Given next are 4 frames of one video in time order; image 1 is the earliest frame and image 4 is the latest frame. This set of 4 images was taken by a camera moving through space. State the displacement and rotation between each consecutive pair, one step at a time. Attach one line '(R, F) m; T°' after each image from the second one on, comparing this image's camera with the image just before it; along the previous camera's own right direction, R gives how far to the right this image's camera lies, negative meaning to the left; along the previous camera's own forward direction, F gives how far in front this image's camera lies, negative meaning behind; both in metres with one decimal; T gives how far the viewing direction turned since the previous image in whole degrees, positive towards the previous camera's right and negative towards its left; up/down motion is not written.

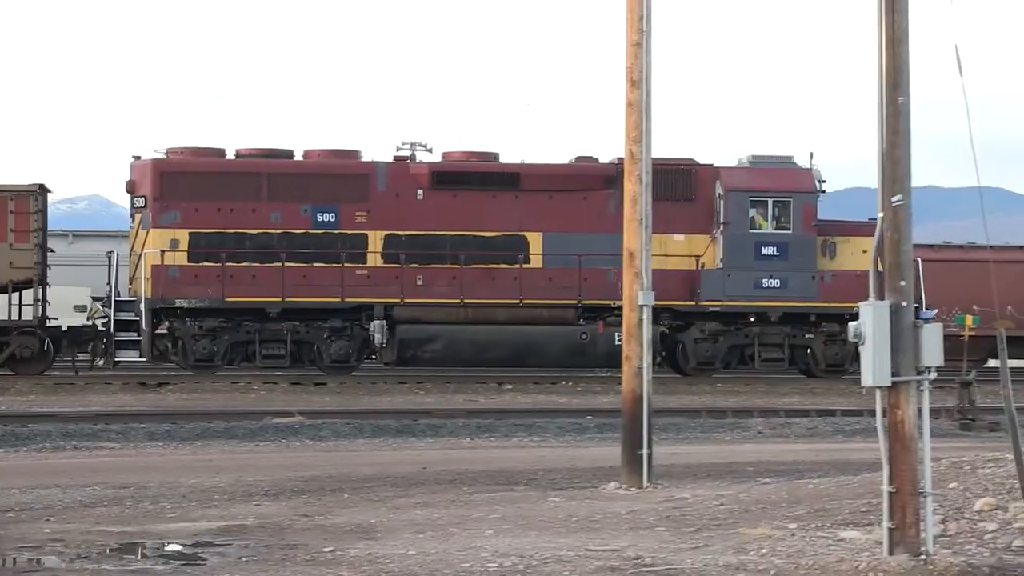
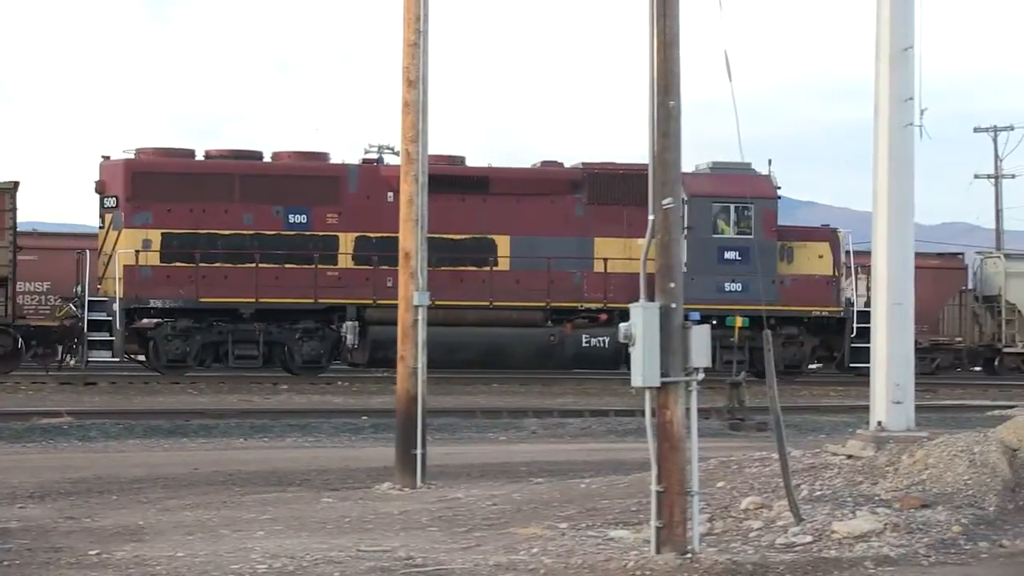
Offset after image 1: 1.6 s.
(+0.9, 0.0) m; +4°
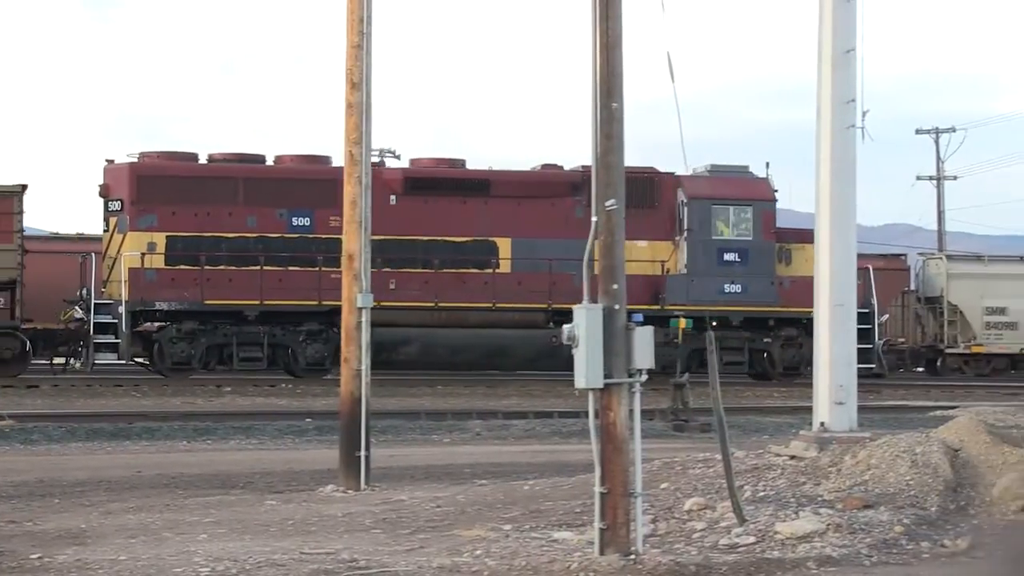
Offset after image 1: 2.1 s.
(+0.3, 0.0) m; +1°
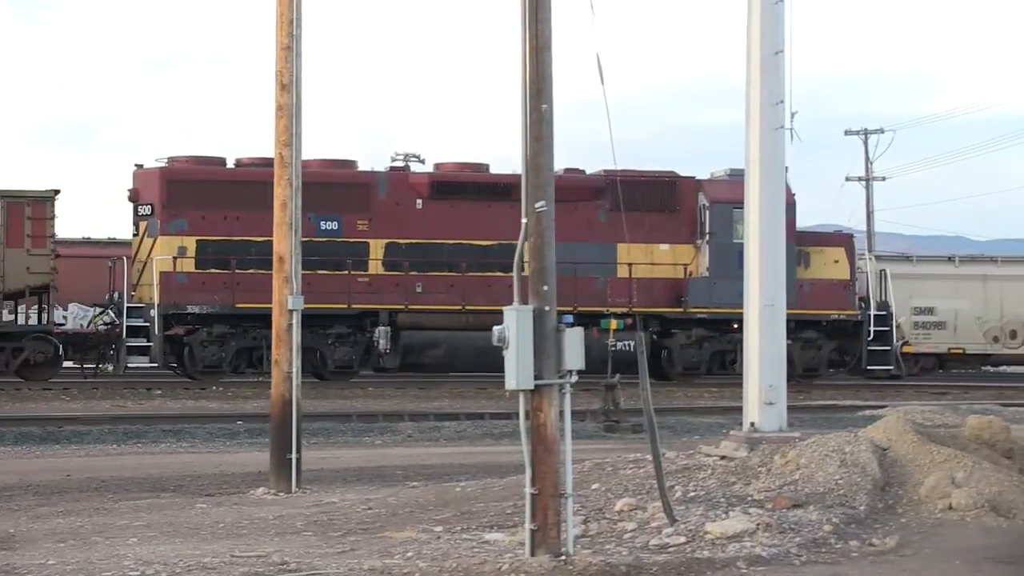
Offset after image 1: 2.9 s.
(+0.3, 0.0) m; +1°
